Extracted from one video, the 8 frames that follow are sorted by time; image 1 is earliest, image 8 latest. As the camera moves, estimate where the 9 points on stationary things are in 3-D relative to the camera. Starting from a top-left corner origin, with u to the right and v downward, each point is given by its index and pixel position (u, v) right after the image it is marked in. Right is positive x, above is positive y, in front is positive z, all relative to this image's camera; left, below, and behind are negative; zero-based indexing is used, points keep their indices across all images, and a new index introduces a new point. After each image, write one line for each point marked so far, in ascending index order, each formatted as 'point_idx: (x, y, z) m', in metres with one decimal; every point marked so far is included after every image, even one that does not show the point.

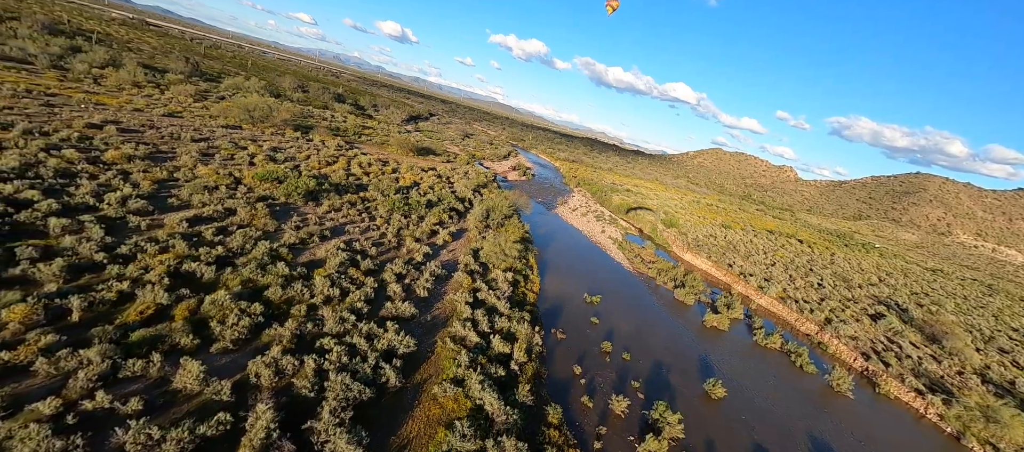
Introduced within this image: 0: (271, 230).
0: (-10.4, -0.2, +16.3) m
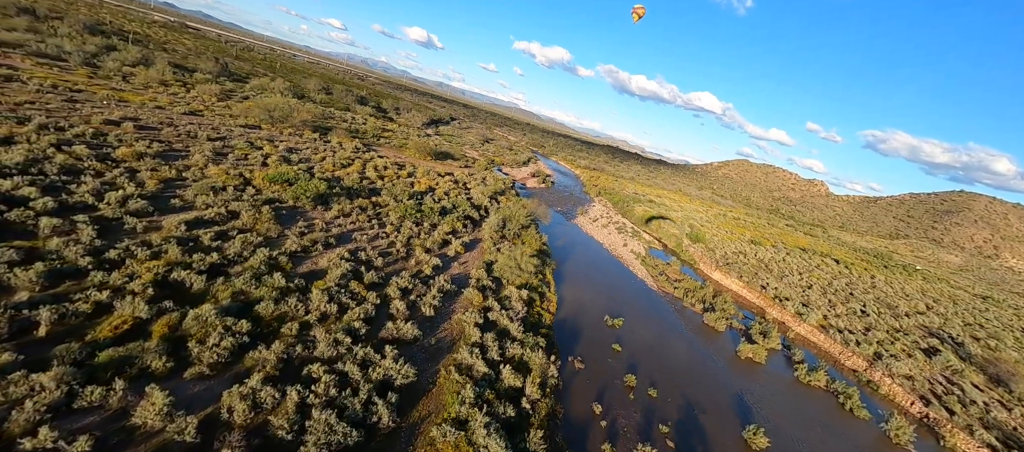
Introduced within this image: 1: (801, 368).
0: (-9.7, -0.4, +15.4) m
1: (+14.4, -7.1, +18.8) m
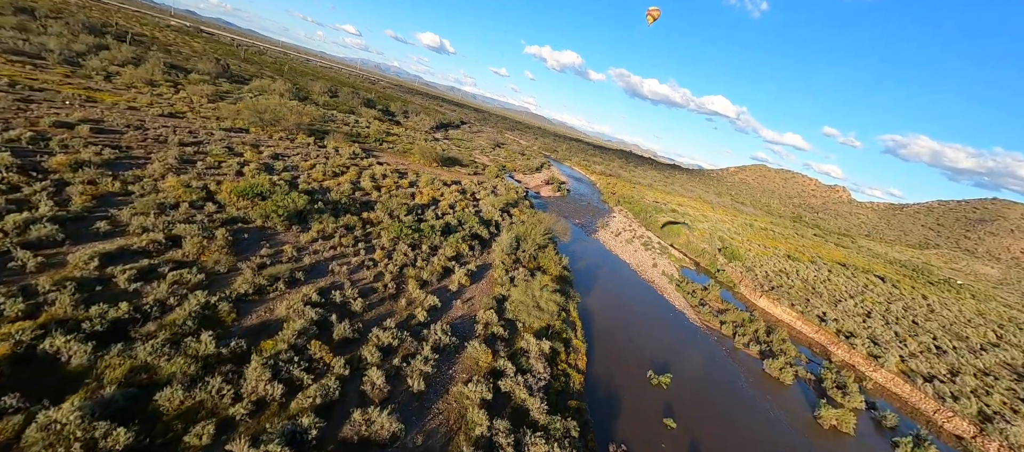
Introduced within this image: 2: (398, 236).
0: (-9.1, -1.4, +11.8) m
1: (+15.0, -8.3, +14.5) m
2: (-5.5, -0.5, +18.2) m
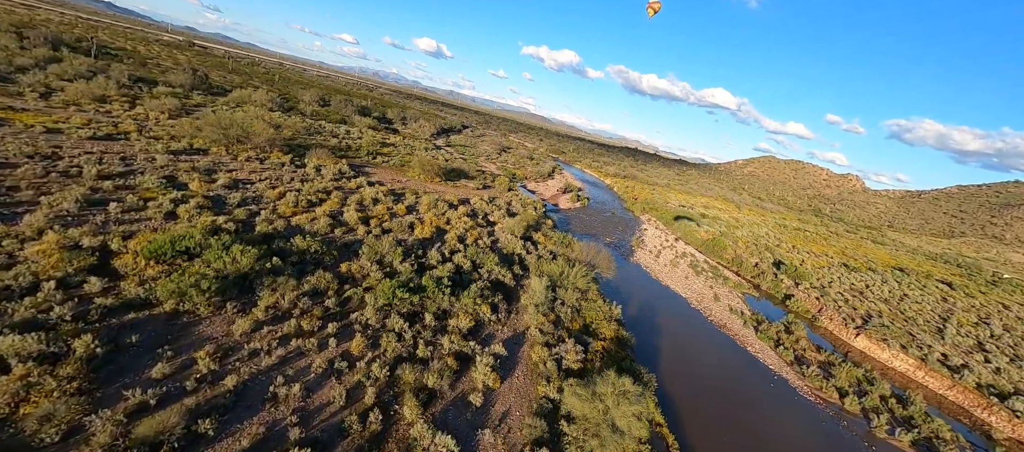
0: (-7.8, -3.6, +6.3) m
1: (+16.7, -9.5, +8.7) m
2: (-4.1, -2.5, +12.6) m
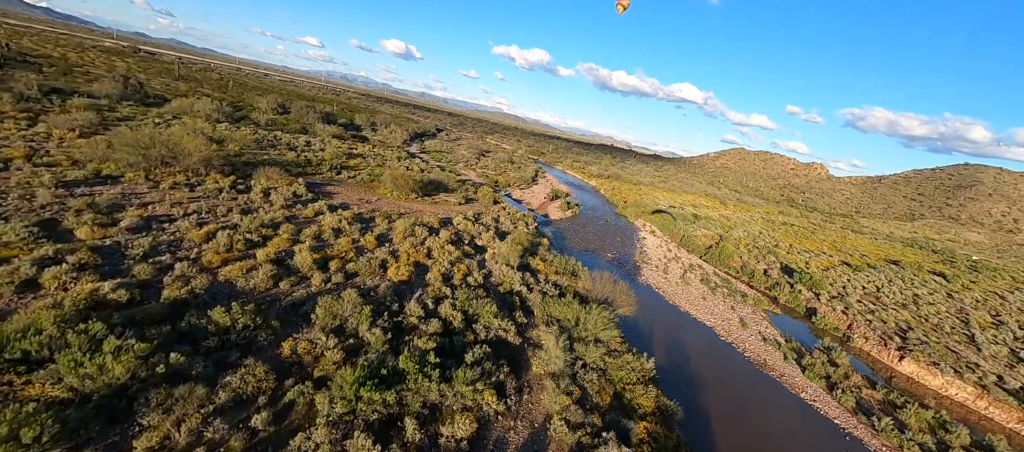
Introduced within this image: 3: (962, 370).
0: (-6.9, -5.4, +2.1) m
1: (+17.6, -10.2, +5.9) m
2: (-3.7, -4.1, +8.6) m
3: (+22.2, -7.1, +18.7) m
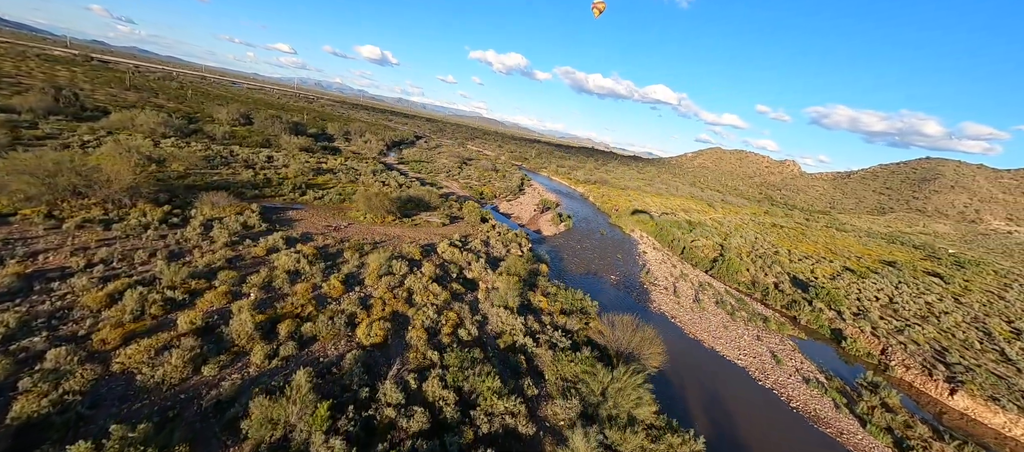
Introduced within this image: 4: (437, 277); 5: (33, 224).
0: (-6.1, -6.8, -1.4) m
1: (+18.4, -10.8, +3.5) m
2: (-3.2, -5.6, +5.3) m
3: (+22.3, -7.8, +16.6) m
4: (-3.5, -2.3, +17.5) m
5: (-18.8, +0.2, +14.9) m
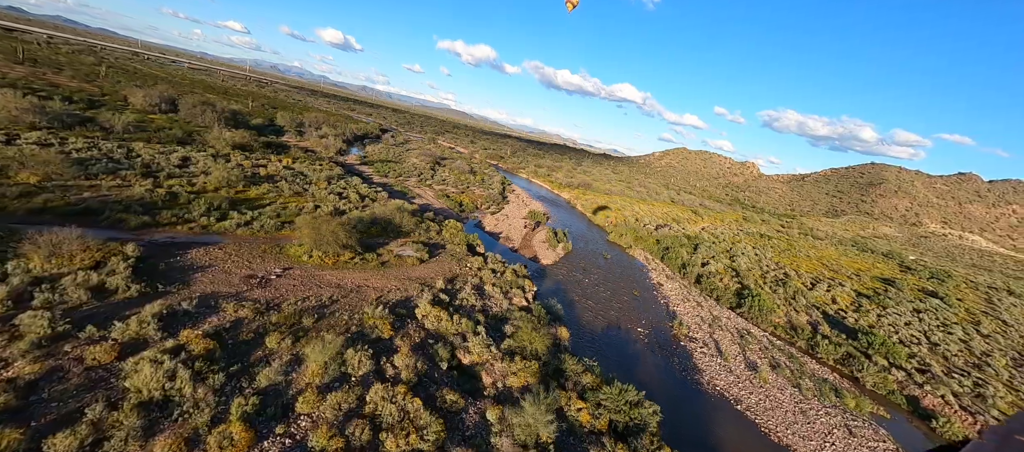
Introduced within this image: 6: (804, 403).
0: (-3.8, -9.2, -7.8) m
1: (+20.1, -13.4, -0.7) m
2: (-1.4, -7.9, -0.9) m
3: (+23.0, -10.1, +12.5) m
4: (-2.8, -4.4, +11.1) m
5: (-17.8, -1.8, +7.2) m
6: (+12.4, -7.6, +16.2) m
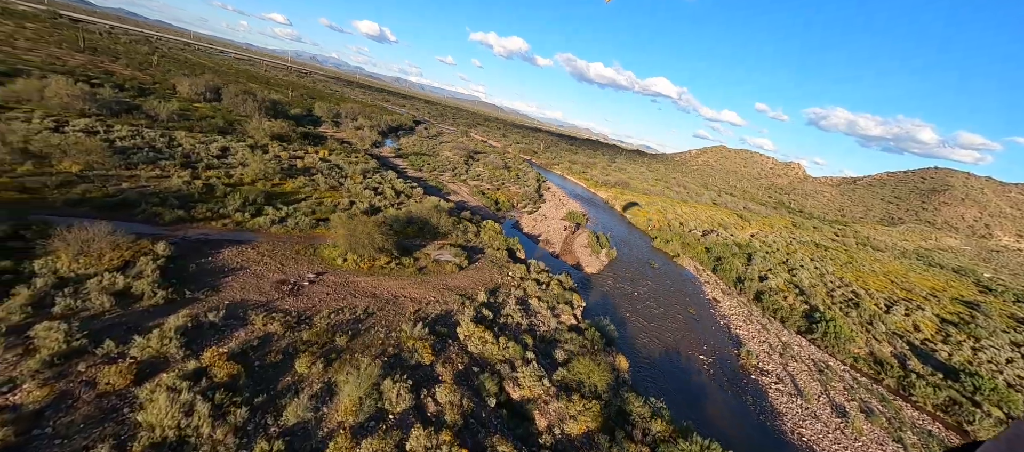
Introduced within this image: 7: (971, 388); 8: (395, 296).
0: (-3.7, -9.8, -9.2) m
1: (+20.5, -14.8, -3.7) m
2: (-0.8, -8.5, -2.5) m
3: (+24.3, -11.5, +9.2) m
4: (-1.2, -4.8, +9.5) m
5: (-16.4, -1.7, +6.6) m
6: (+14.2, -8.5, +13.6) m
7: (+23.6, -8.2, +19.3) m
8: (-4.5, -2.6, +14.6) m
